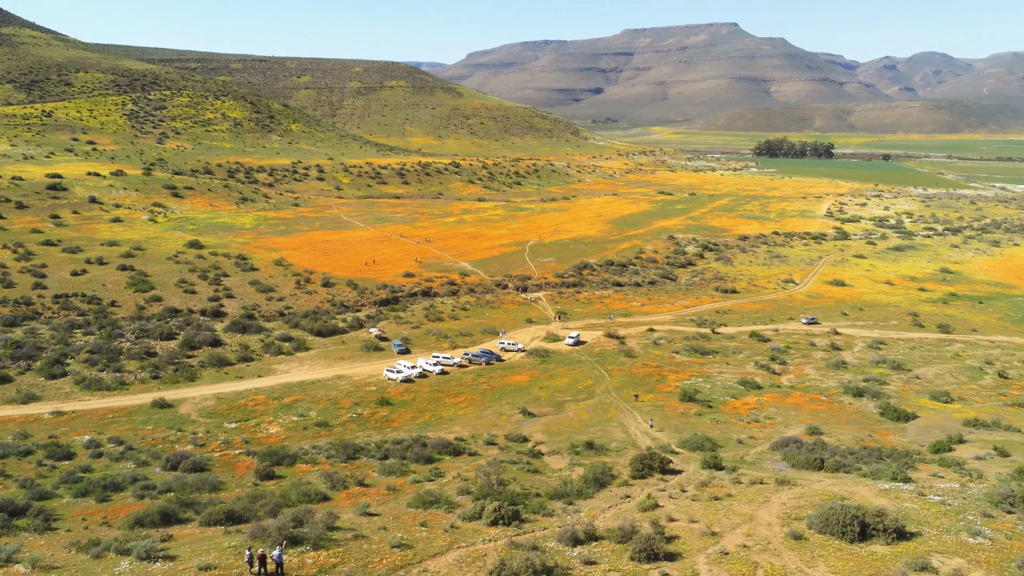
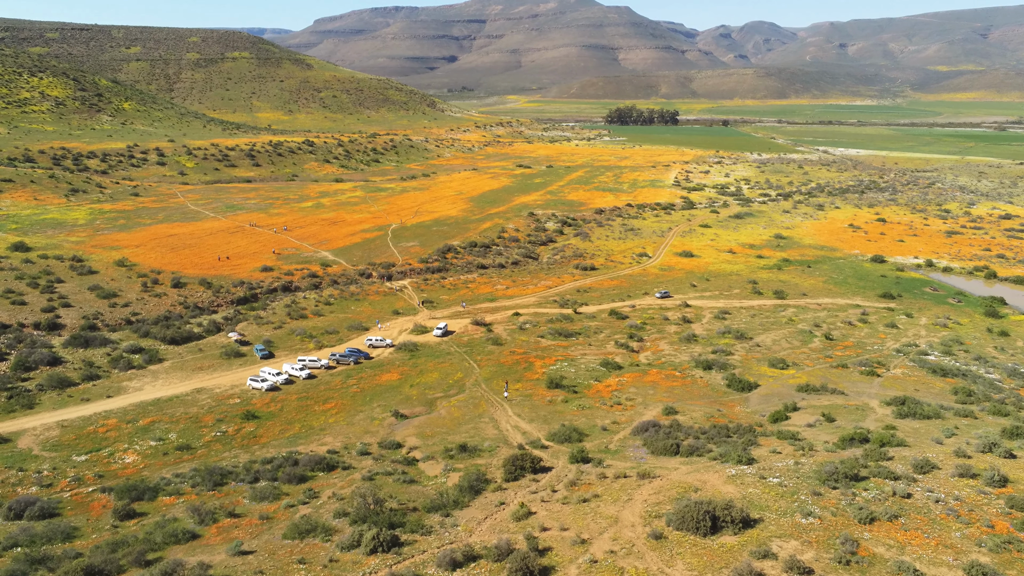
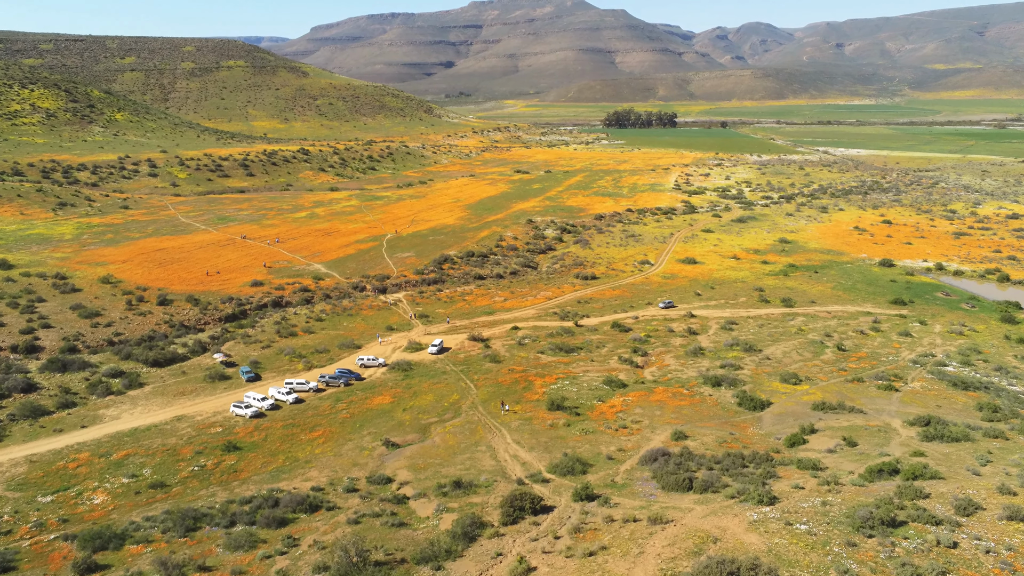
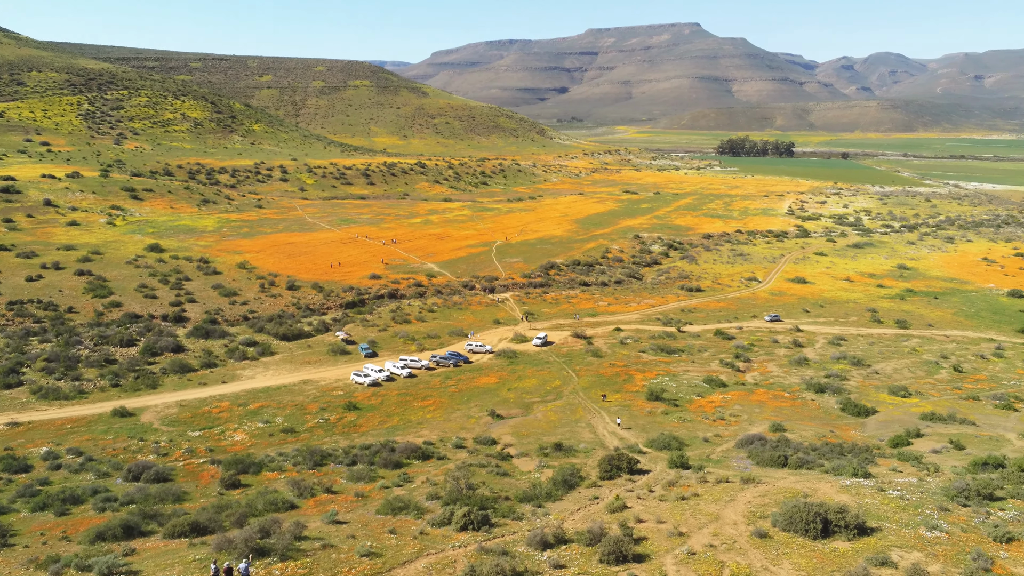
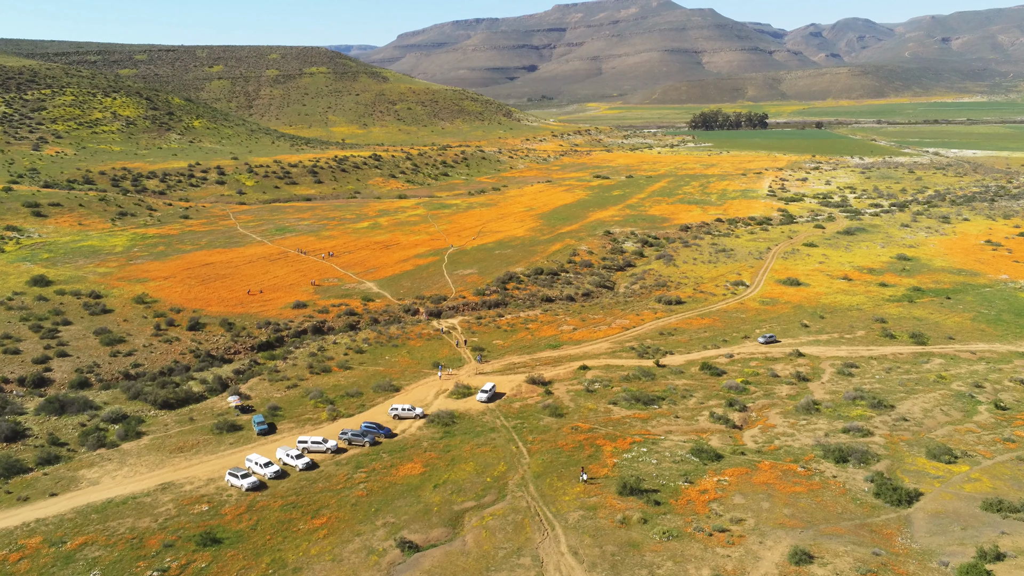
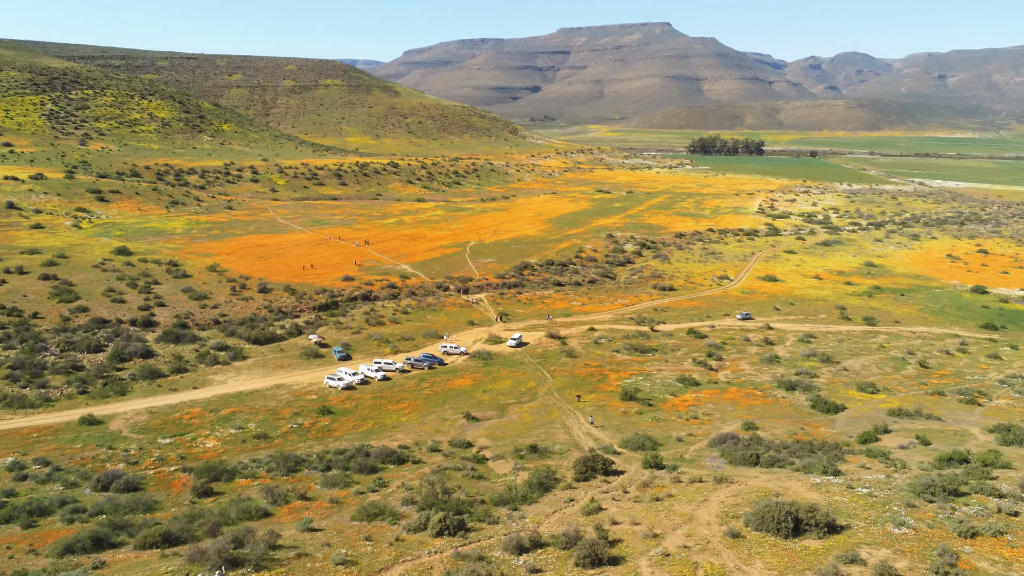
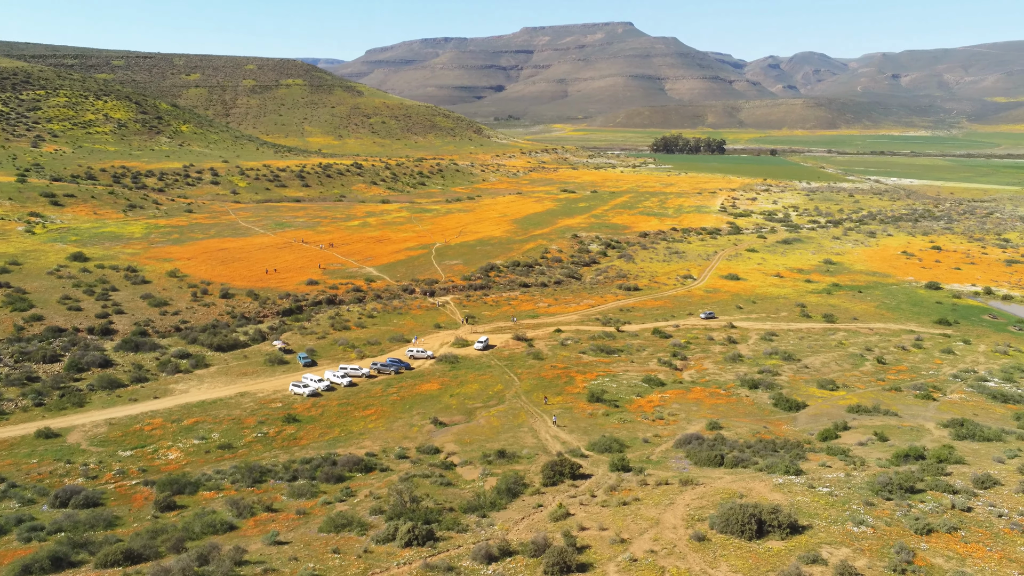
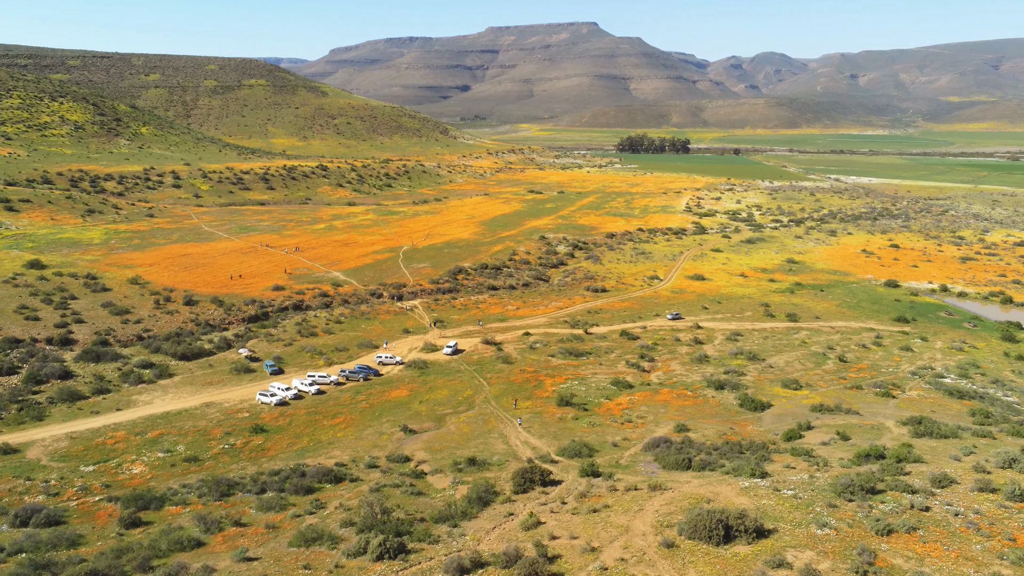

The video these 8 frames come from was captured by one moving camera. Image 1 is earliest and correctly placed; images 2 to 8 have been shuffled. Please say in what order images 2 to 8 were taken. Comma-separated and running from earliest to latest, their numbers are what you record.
4, 6, 7, 8, 2, 3, 5
